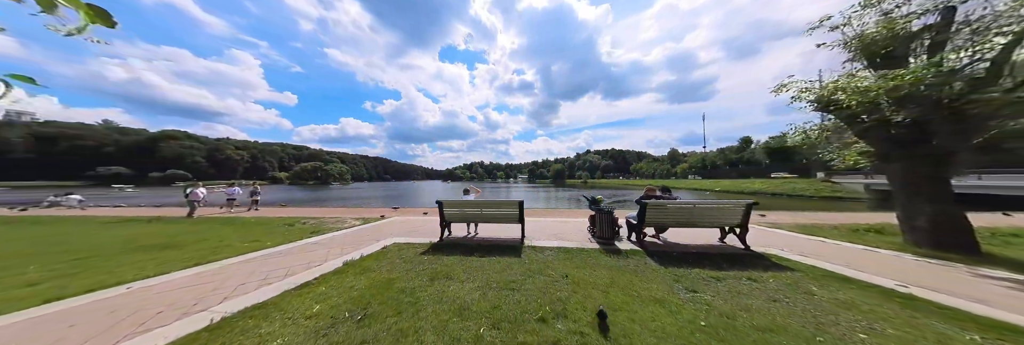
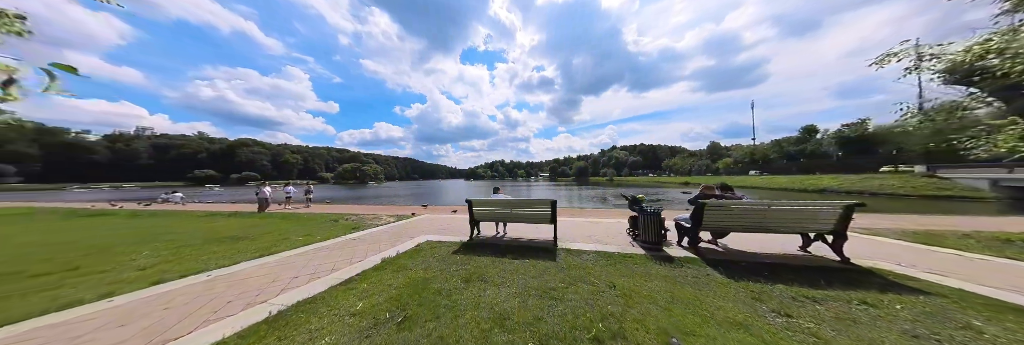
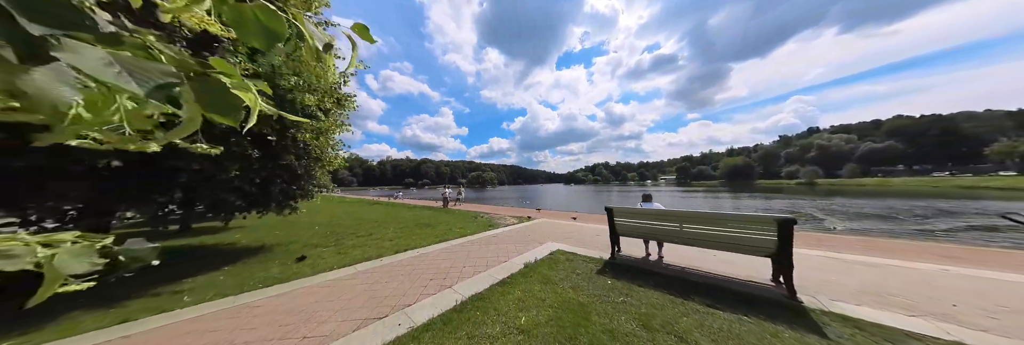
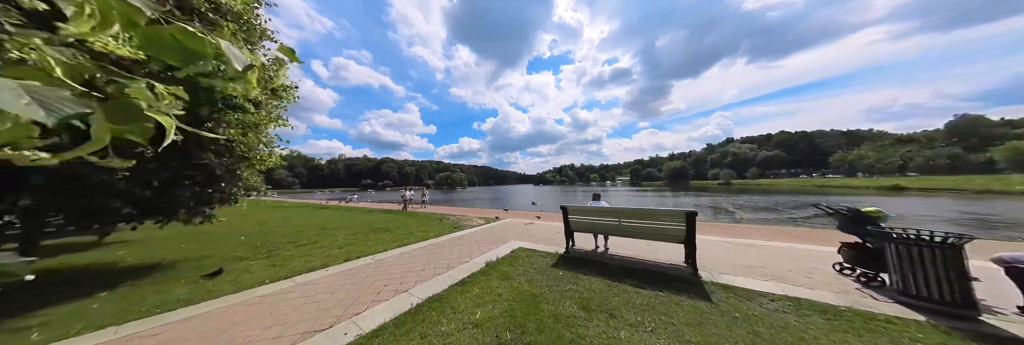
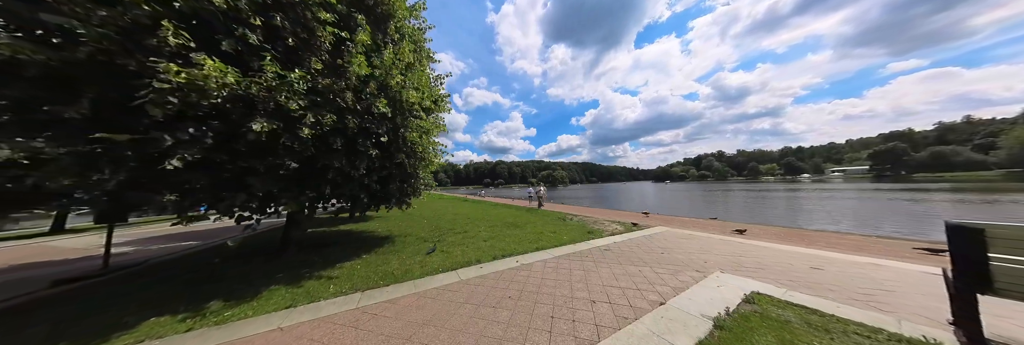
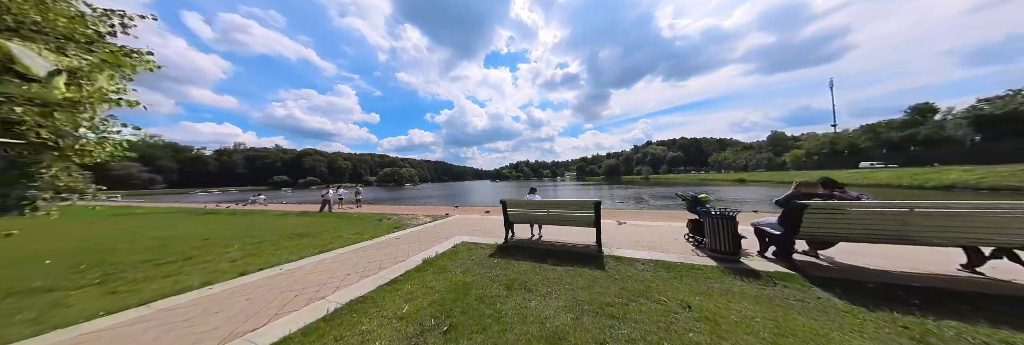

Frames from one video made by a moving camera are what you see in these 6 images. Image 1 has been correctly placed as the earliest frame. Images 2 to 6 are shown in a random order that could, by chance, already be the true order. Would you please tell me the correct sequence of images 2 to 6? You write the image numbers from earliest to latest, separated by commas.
2, 6, 4, 3, 5
